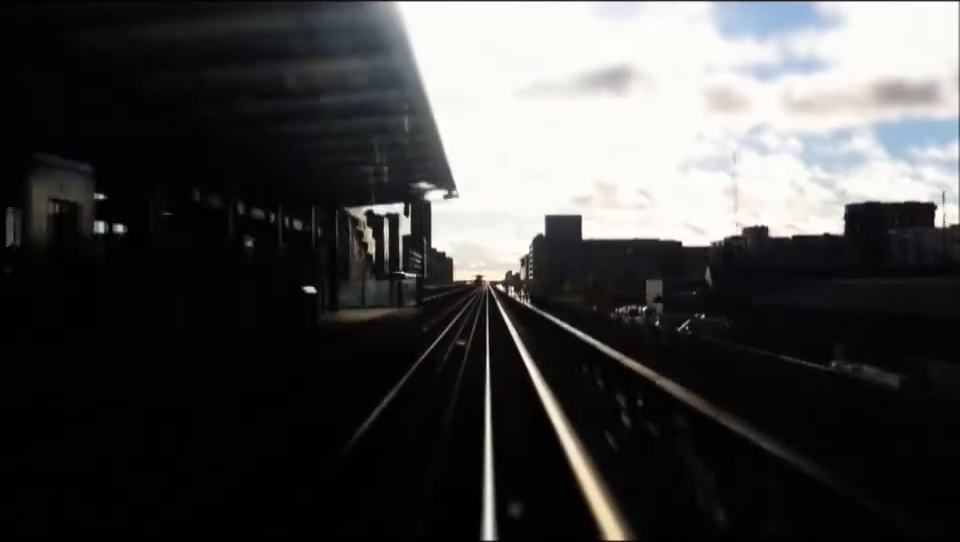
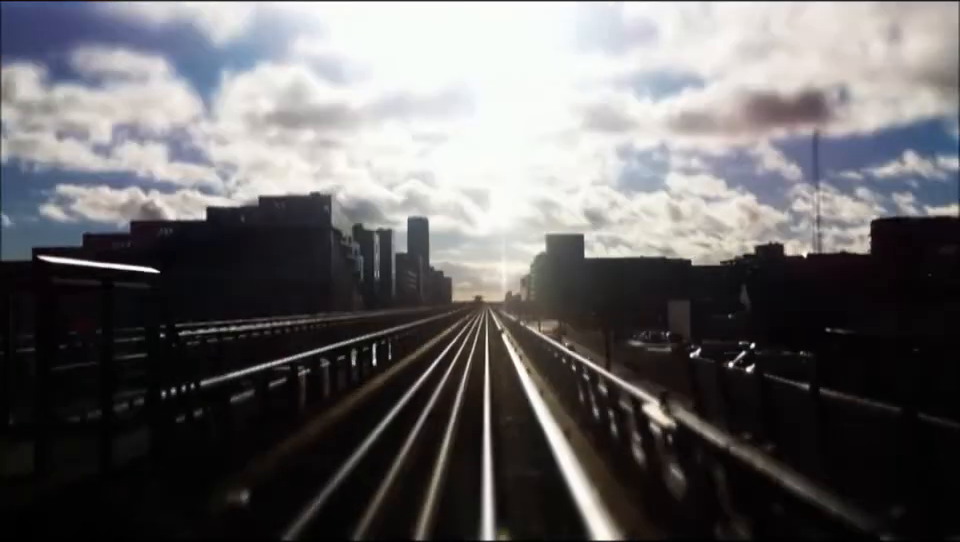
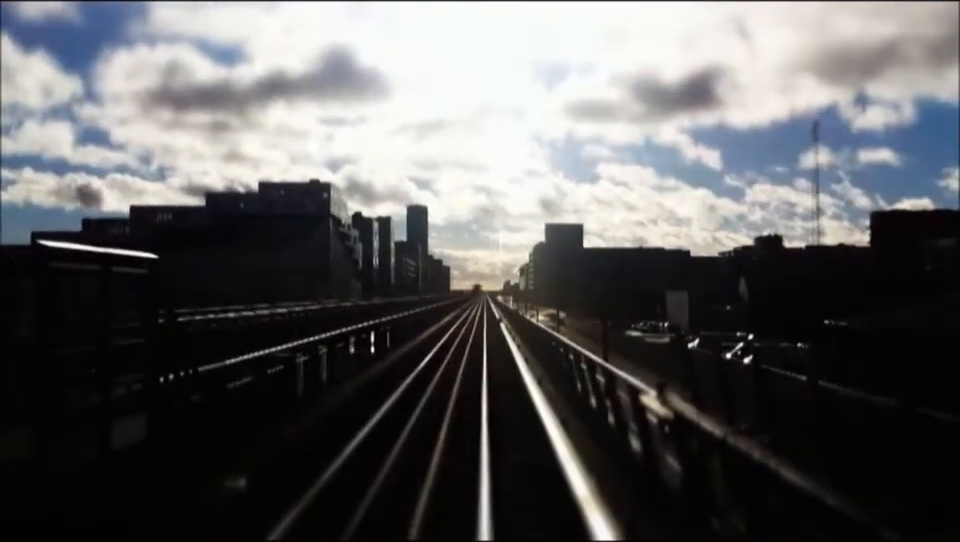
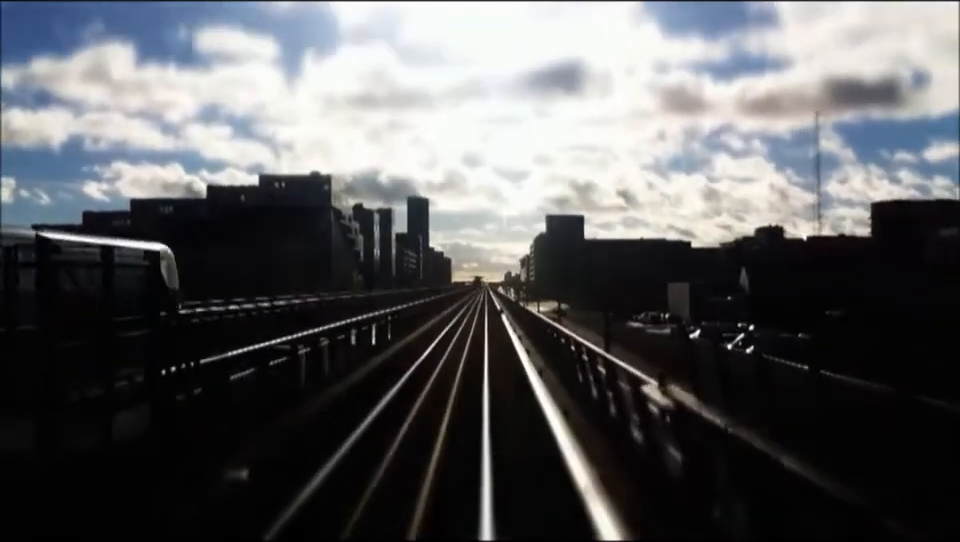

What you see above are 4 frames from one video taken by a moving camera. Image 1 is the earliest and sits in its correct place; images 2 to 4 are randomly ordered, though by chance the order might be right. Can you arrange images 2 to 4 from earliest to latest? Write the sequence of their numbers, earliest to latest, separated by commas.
4, 2, 3
